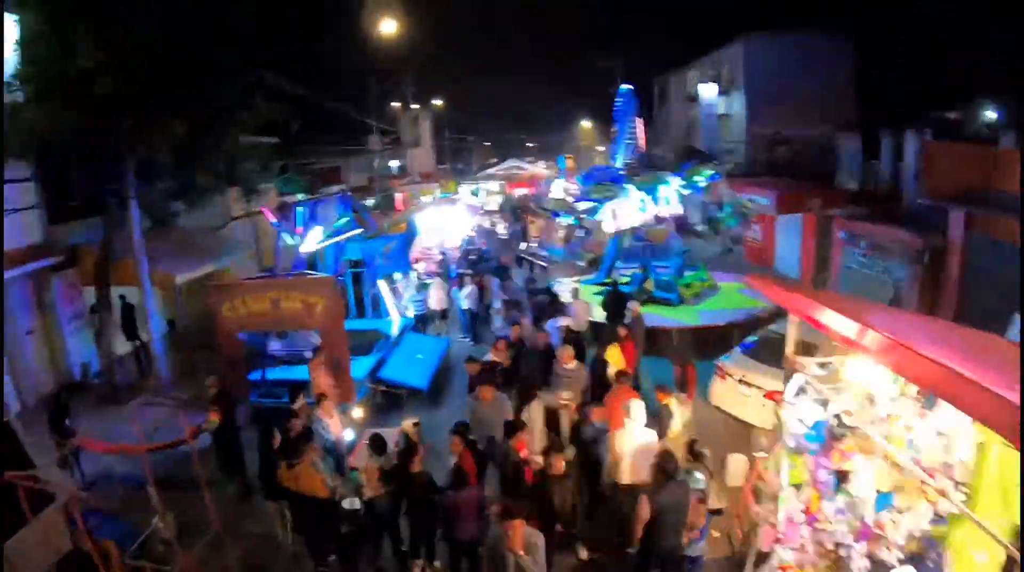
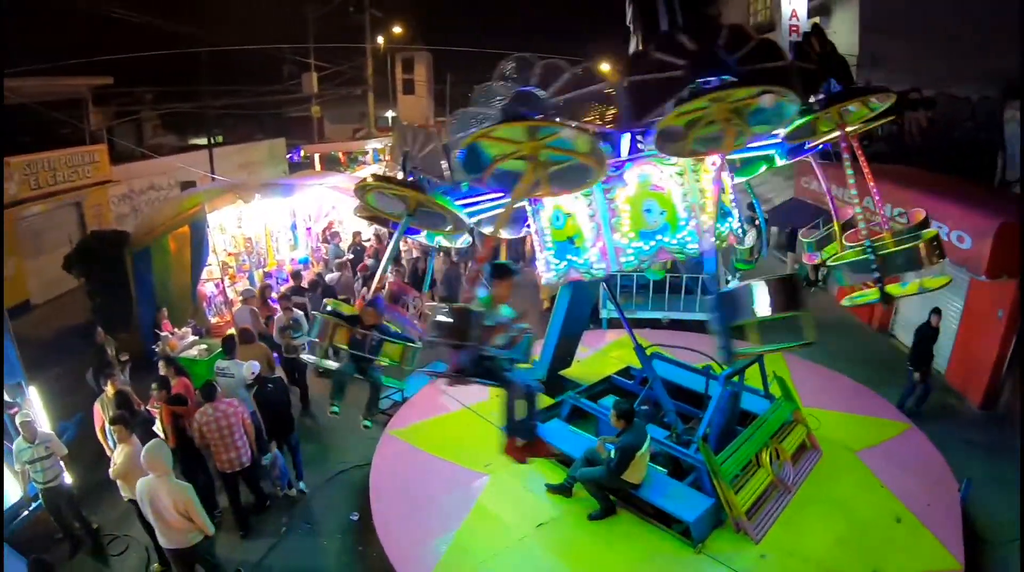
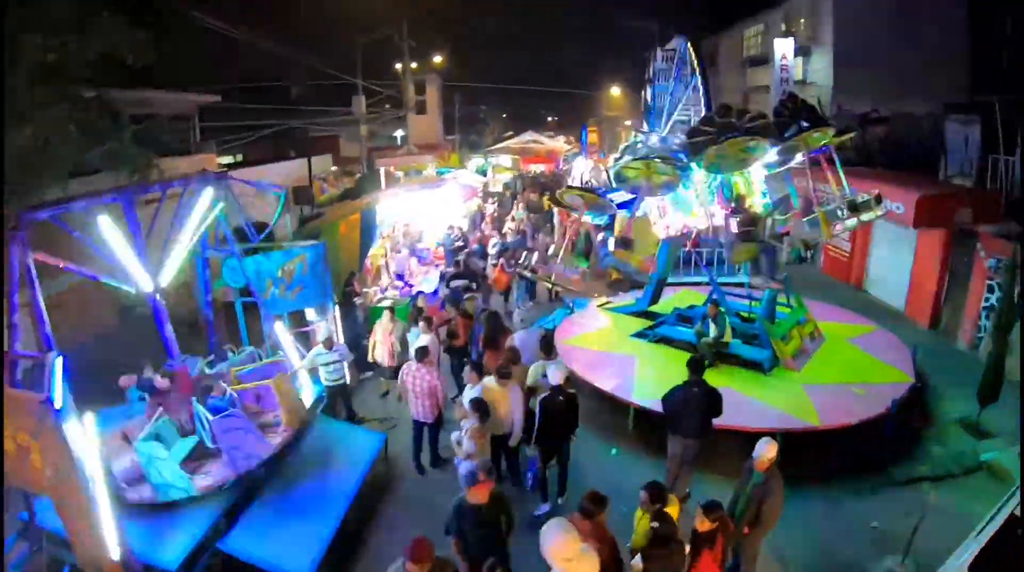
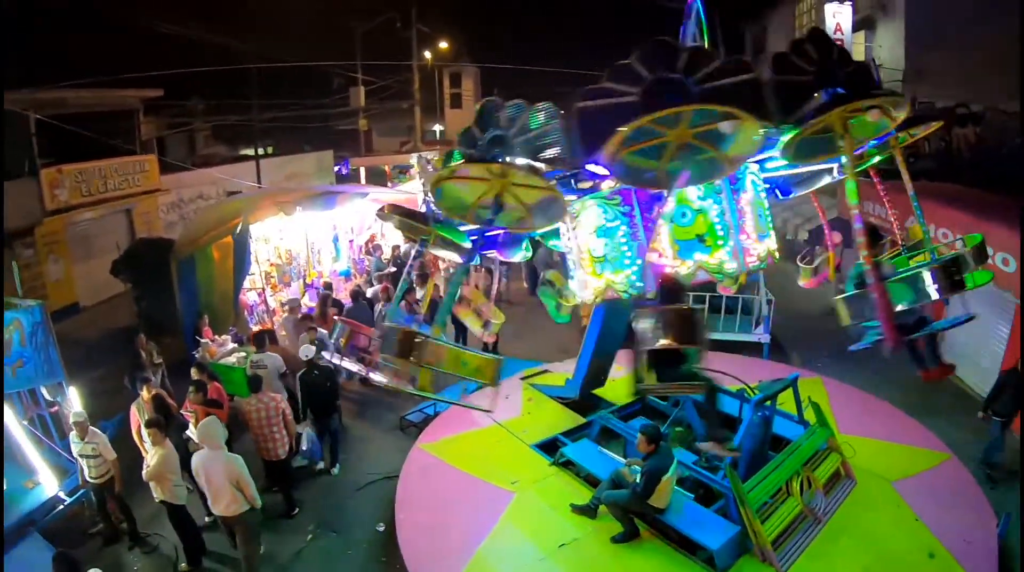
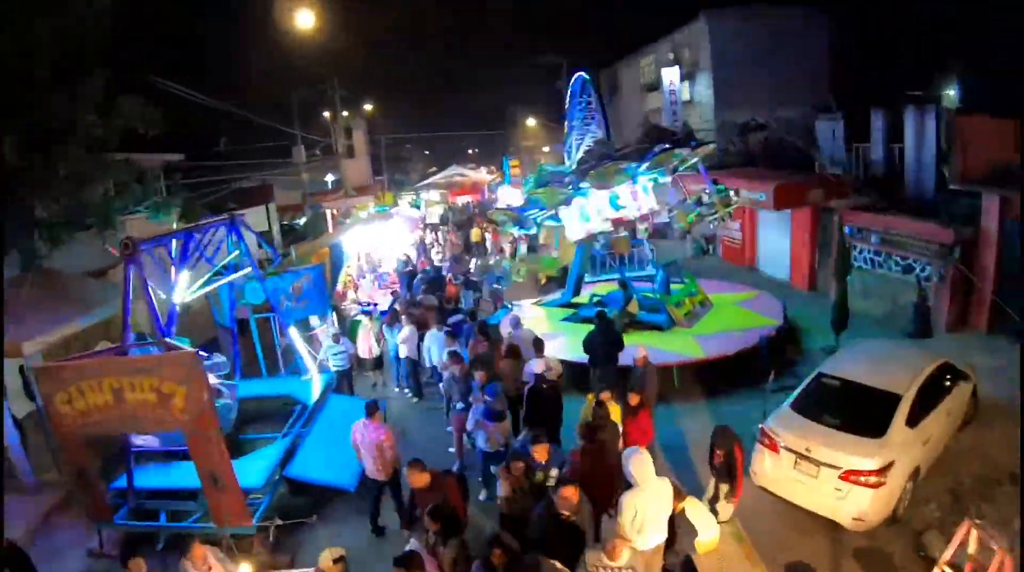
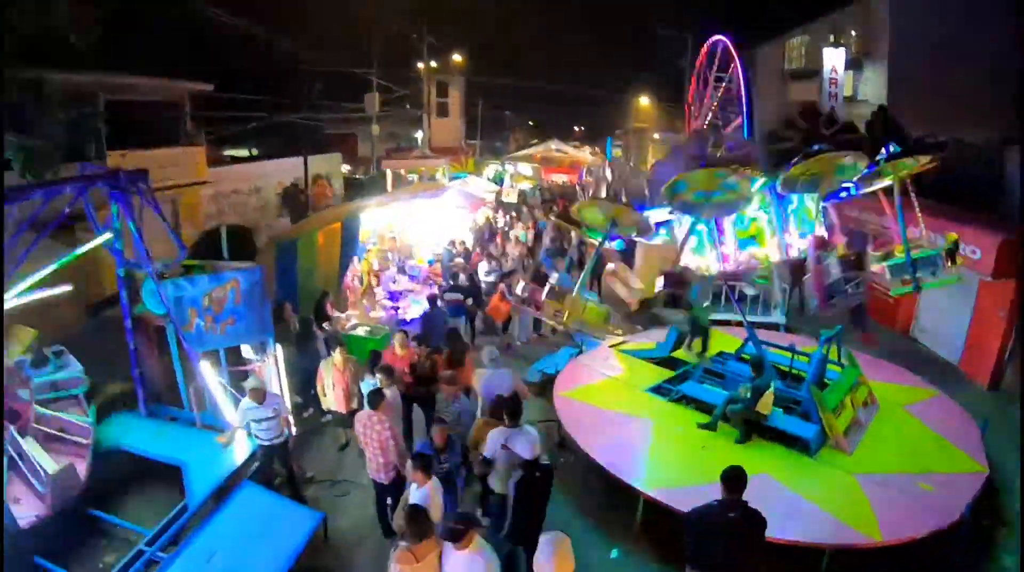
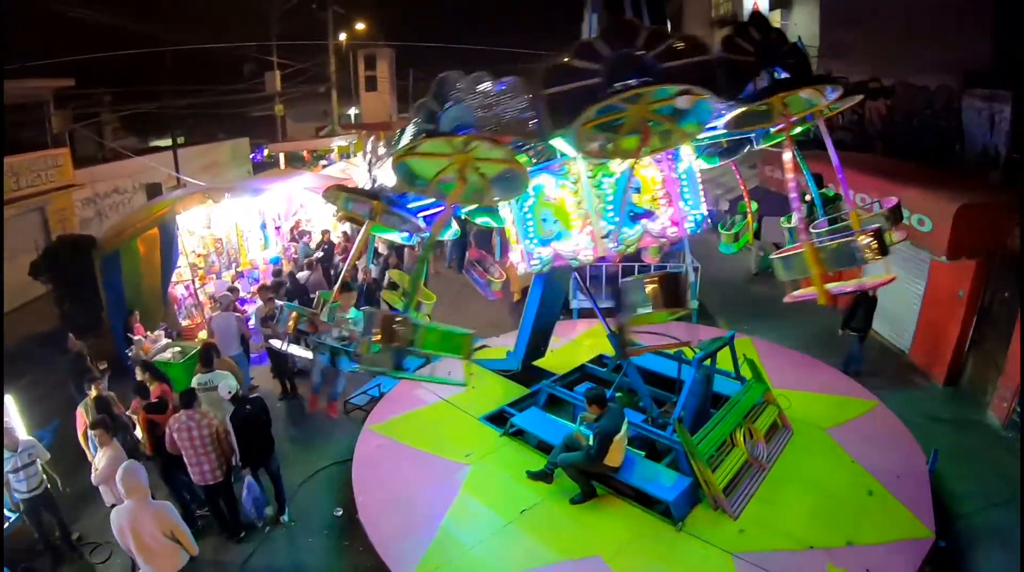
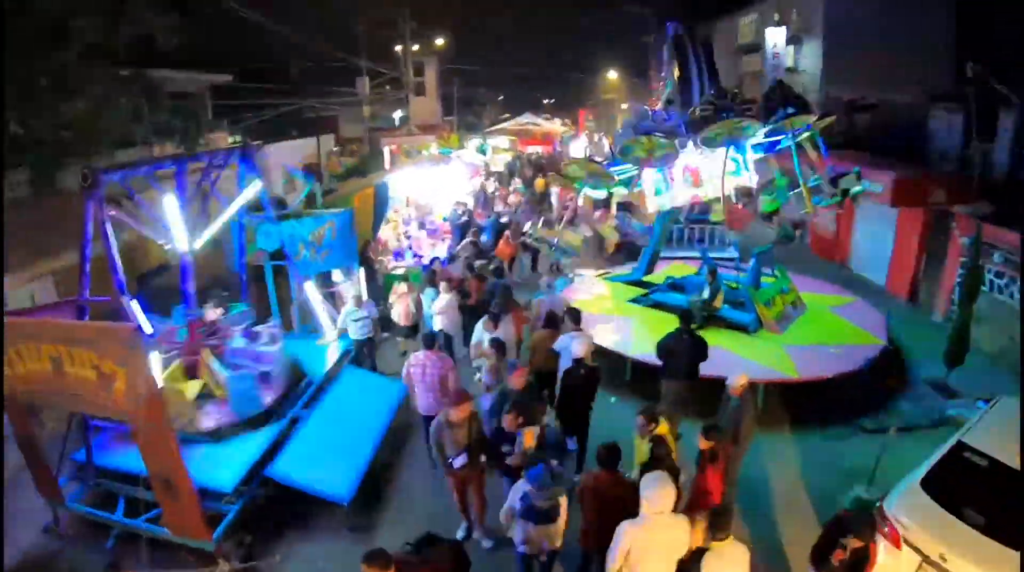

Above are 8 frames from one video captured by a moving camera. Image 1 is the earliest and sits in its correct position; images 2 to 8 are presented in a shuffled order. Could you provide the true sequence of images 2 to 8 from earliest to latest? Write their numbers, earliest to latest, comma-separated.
5, 8, 3, 6, 7, 2, 4
